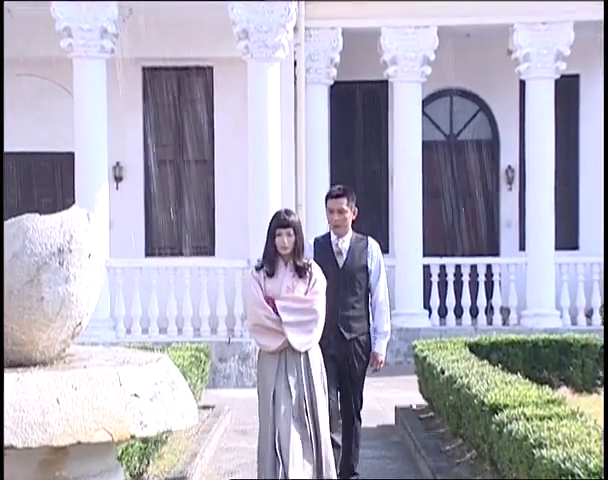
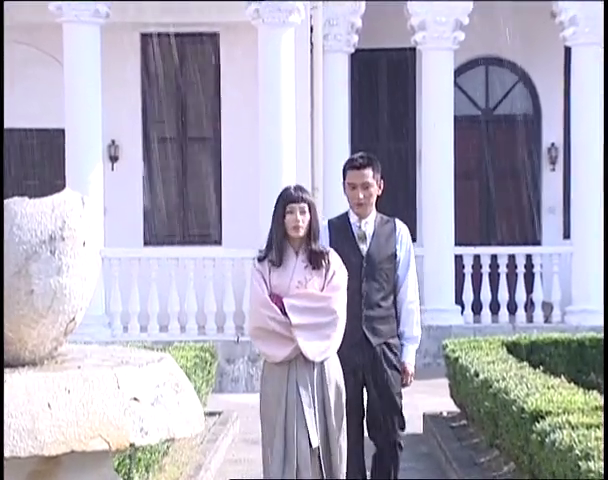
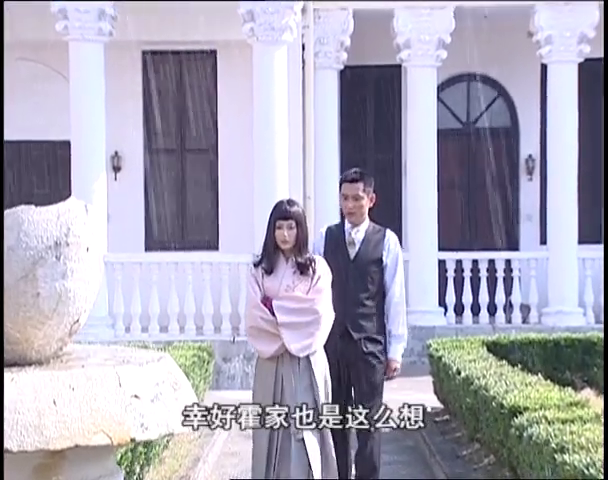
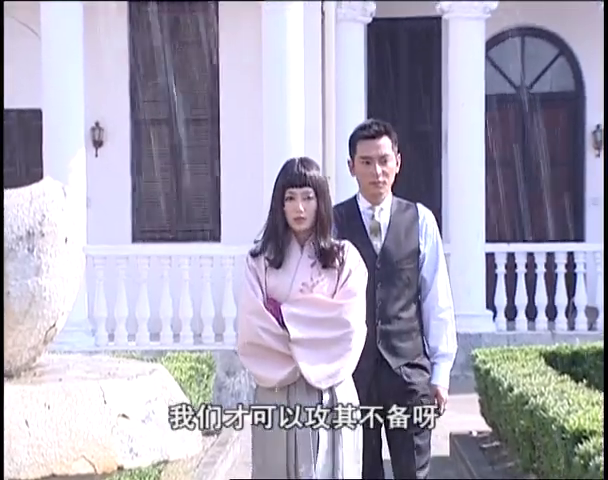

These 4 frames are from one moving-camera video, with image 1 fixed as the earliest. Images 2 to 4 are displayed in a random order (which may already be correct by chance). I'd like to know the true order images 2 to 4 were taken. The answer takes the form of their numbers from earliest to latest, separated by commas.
3, 2, 4
